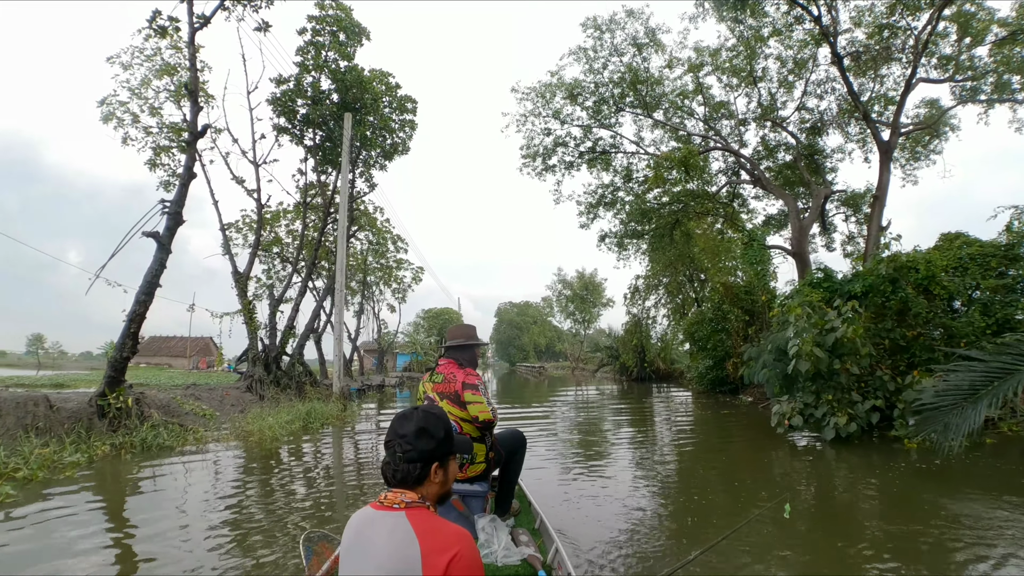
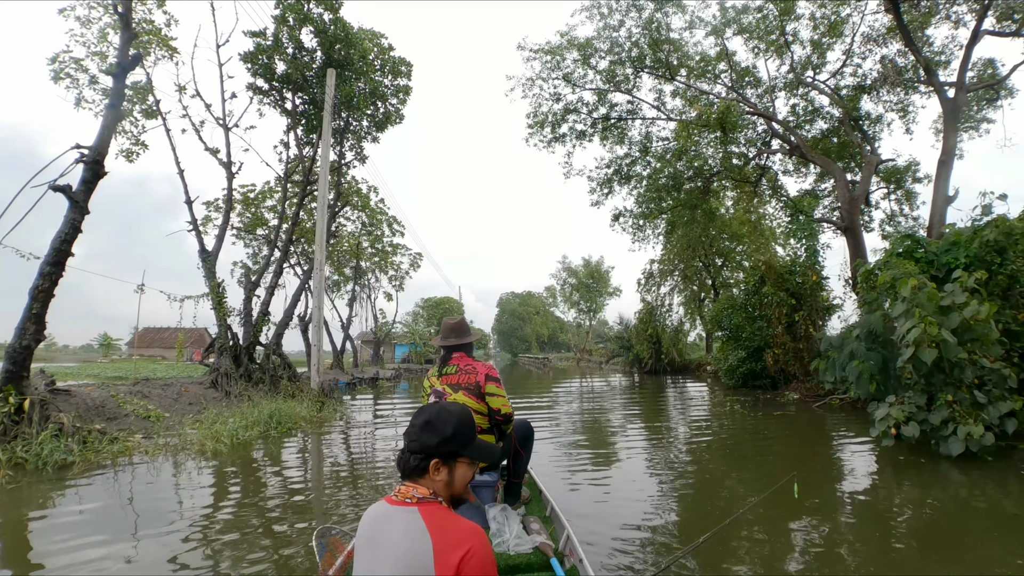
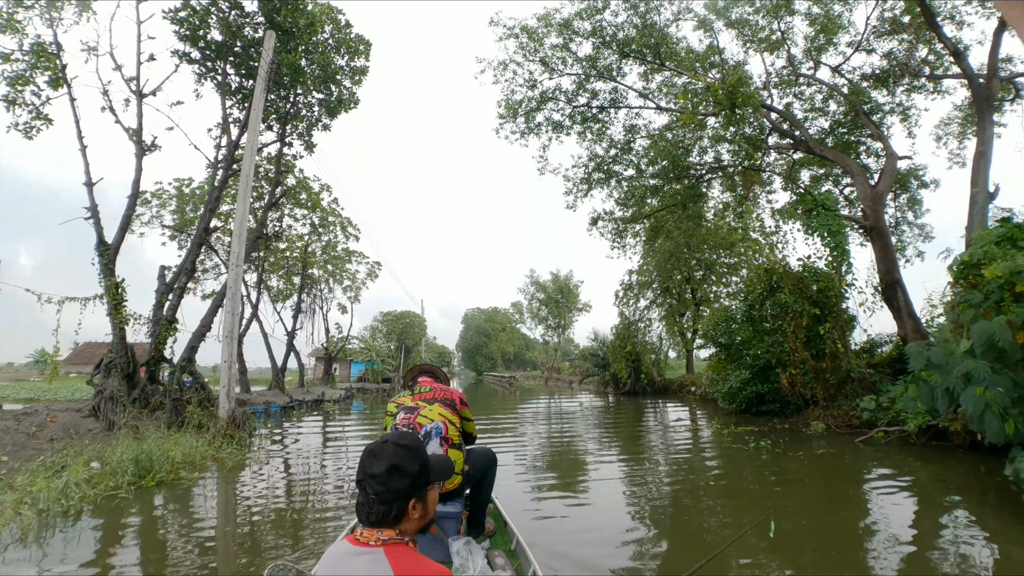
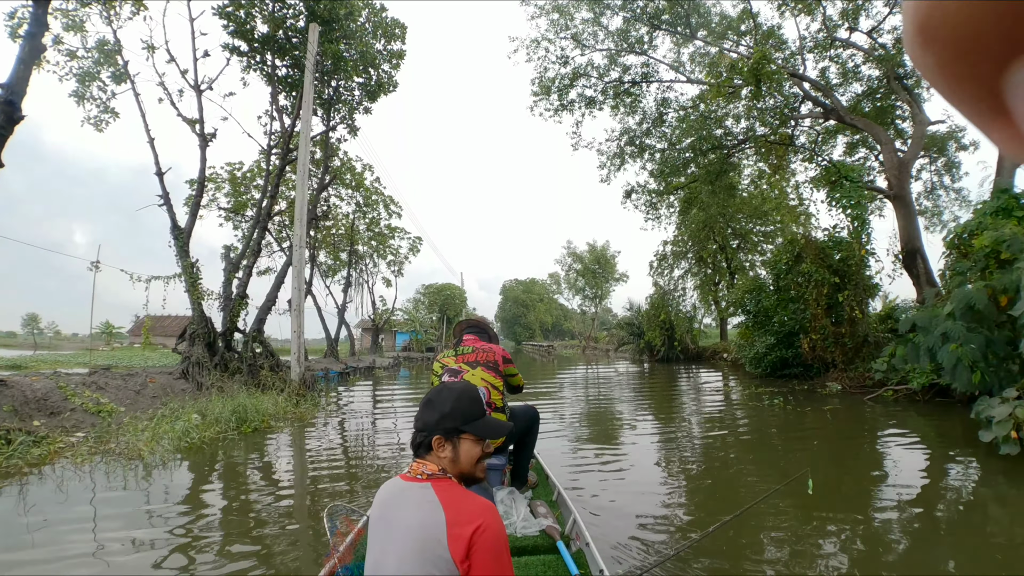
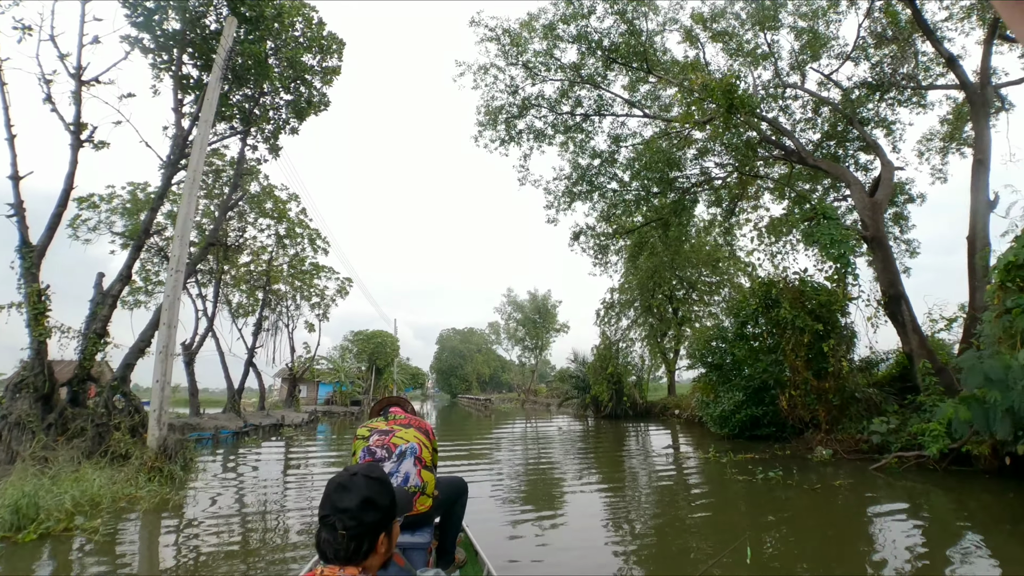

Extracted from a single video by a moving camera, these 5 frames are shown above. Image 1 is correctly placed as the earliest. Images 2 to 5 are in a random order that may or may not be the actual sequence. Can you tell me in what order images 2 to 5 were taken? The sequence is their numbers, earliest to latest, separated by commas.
2, 4, 3, 5
